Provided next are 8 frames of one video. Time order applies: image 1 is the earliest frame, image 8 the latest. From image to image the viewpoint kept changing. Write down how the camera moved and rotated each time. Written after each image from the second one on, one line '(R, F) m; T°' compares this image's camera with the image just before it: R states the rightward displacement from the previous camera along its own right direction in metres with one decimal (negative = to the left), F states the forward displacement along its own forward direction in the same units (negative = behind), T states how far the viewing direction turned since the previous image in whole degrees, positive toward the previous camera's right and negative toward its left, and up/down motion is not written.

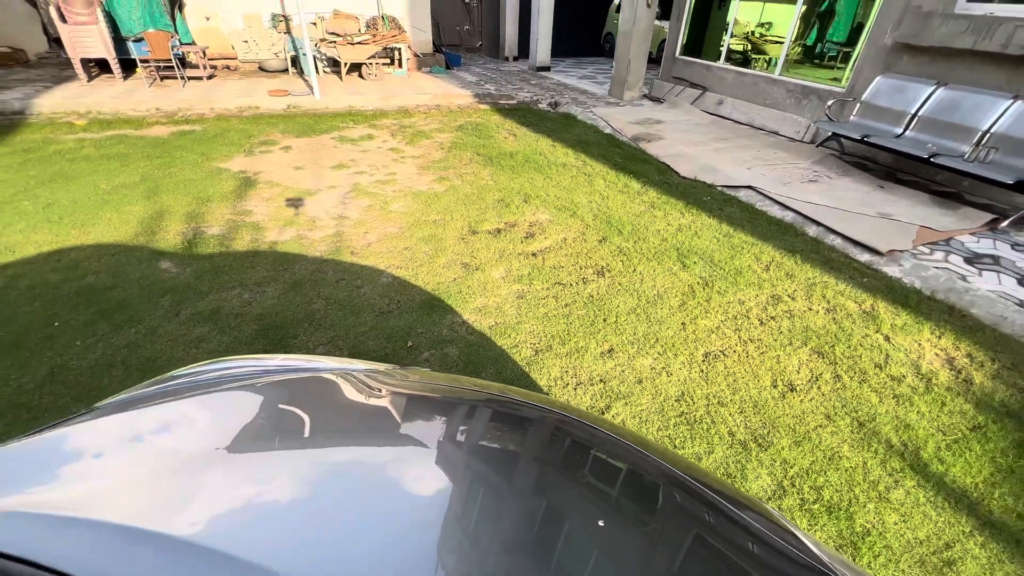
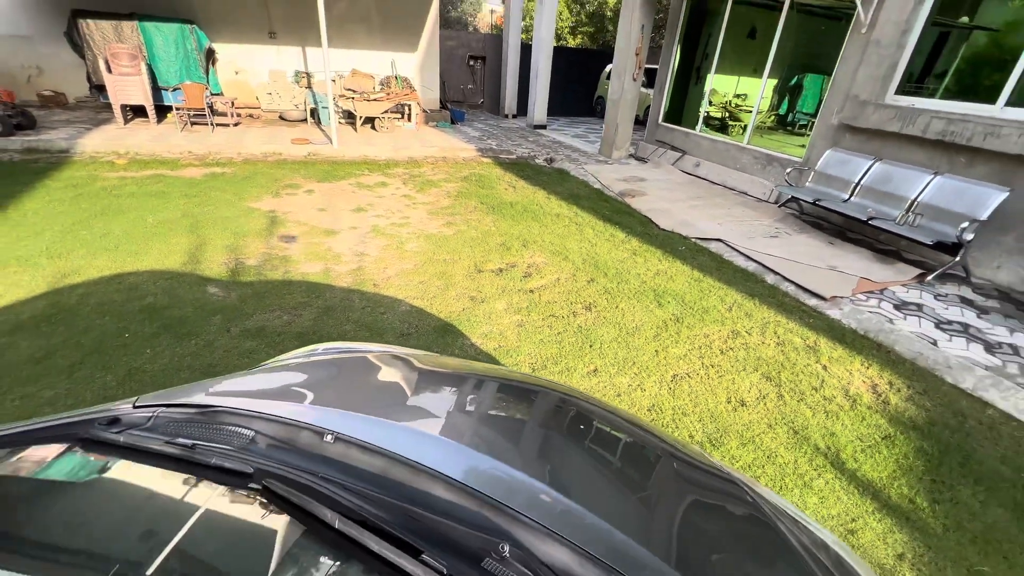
(-0.1, -0.4) m; +1°
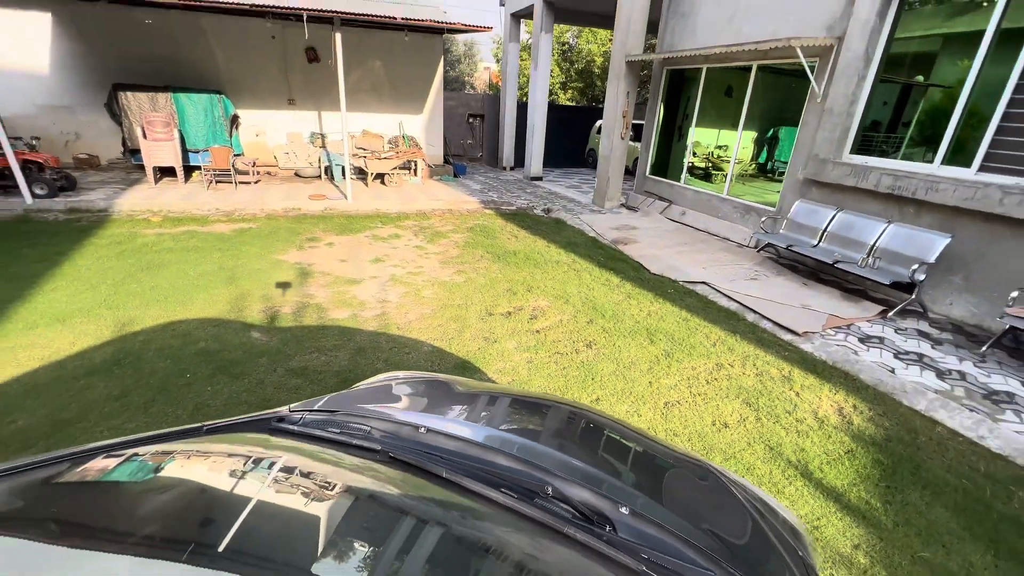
(-0.1, -0.4) m; 0°
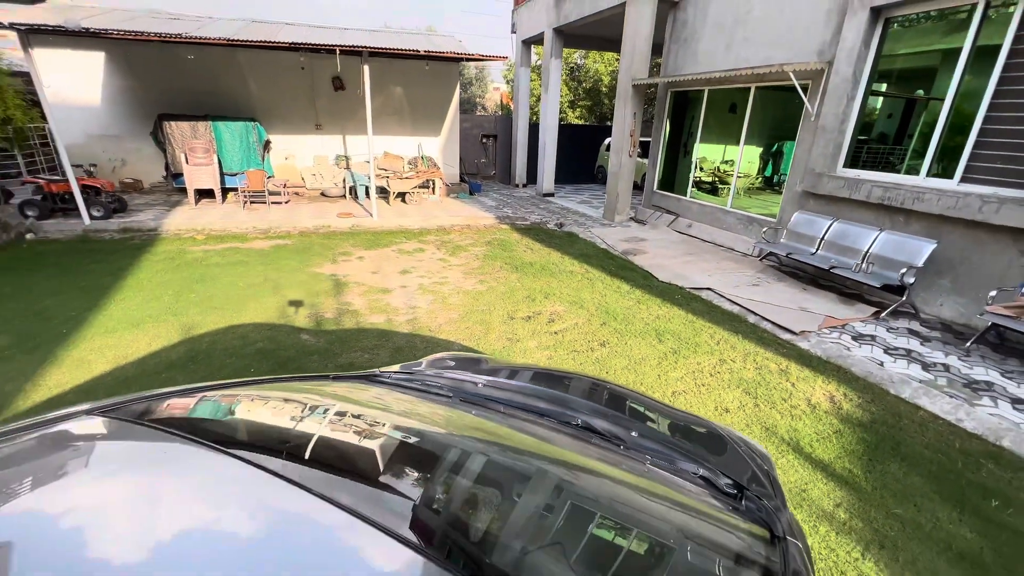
(-0.1, -0.4) m; -1°
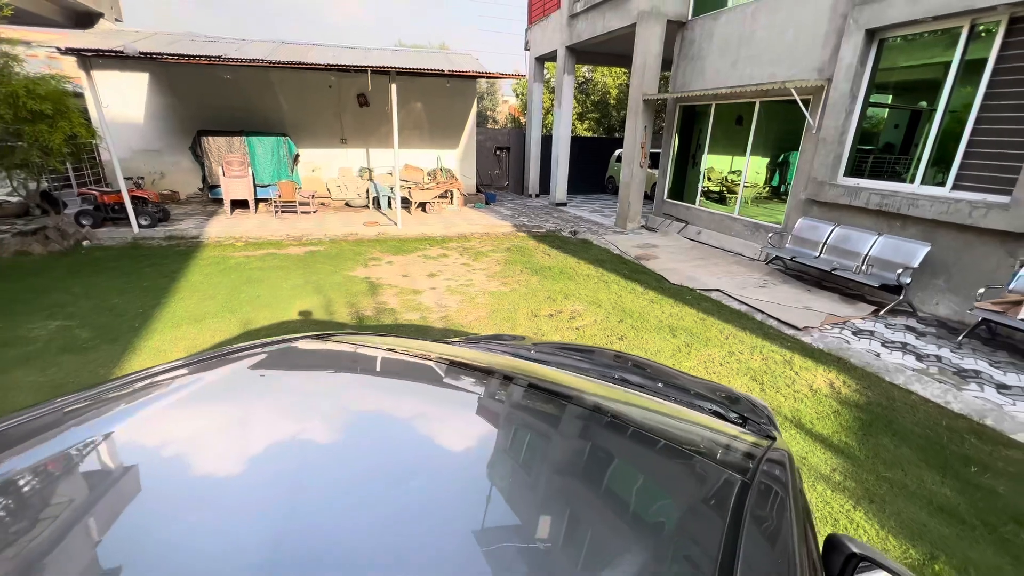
(-0.2, -0.4) m; -1°
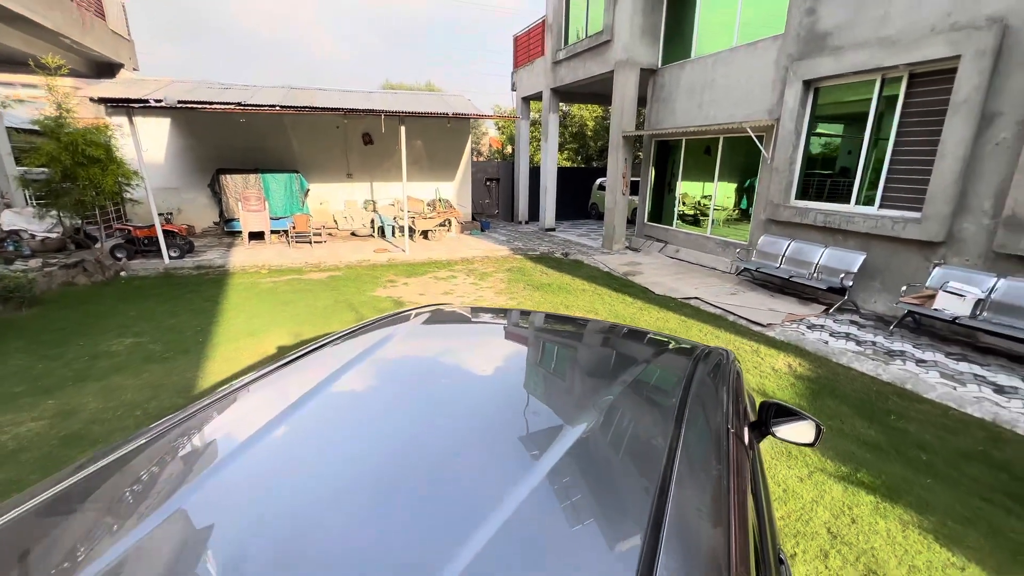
(-0.3, -0.8) m; +2°
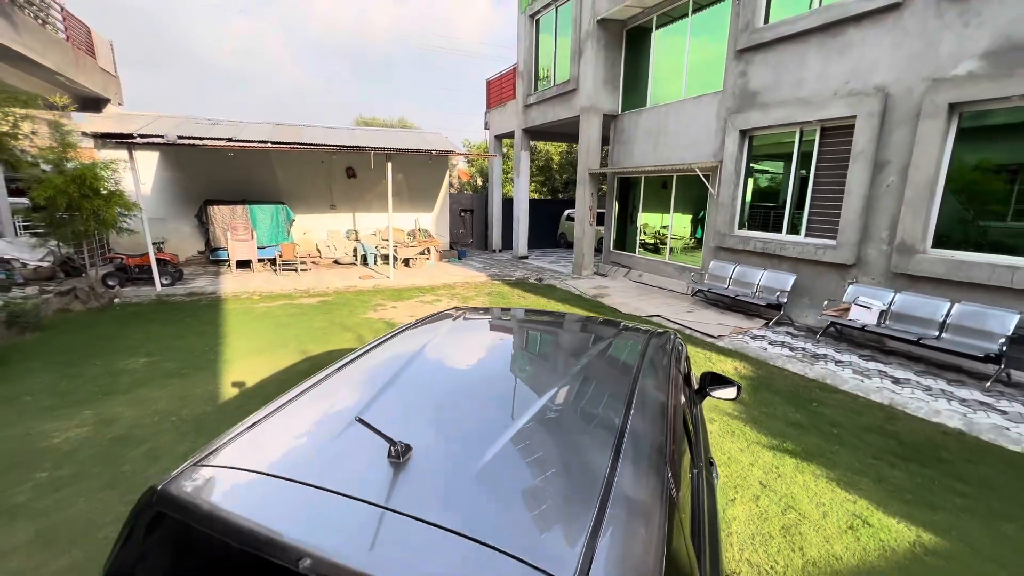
(-0.2, -0.7) m; +4°
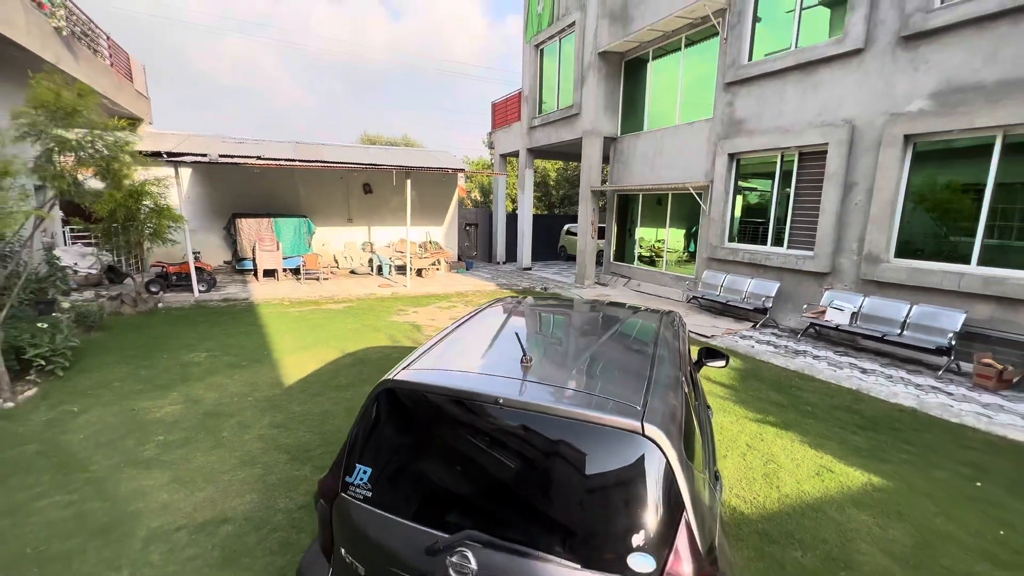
(-0.3, -0.7) m; +1°
